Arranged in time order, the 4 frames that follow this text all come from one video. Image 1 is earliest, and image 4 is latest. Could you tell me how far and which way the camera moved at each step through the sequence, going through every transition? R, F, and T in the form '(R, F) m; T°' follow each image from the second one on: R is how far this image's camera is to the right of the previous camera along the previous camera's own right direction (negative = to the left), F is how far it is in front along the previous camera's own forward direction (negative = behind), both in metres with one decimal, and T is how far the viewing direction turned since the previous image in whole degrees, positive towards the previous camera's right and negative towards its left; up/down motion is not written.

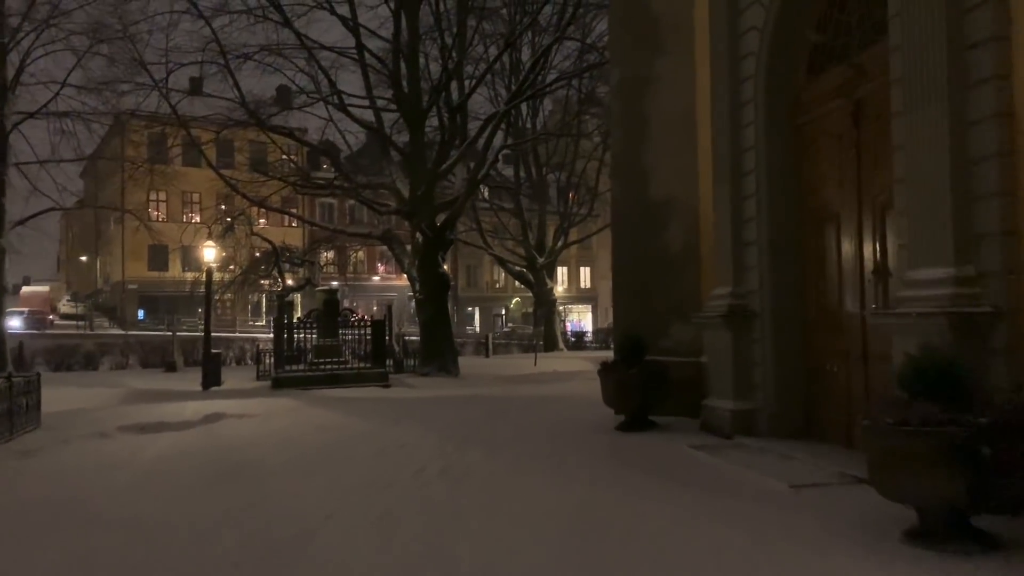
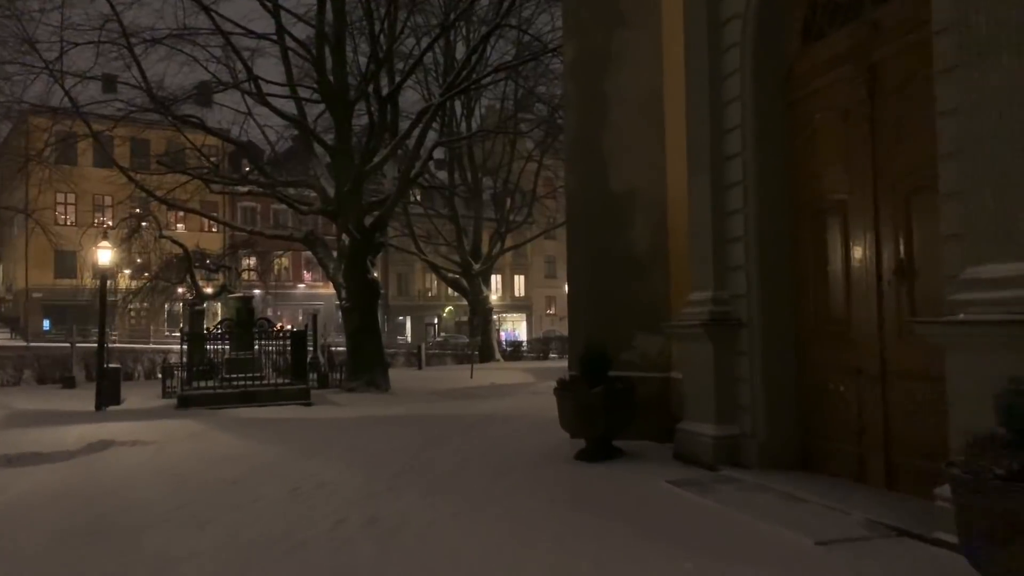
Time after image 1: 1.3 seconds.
(-0.1, +1.5) m; +5°
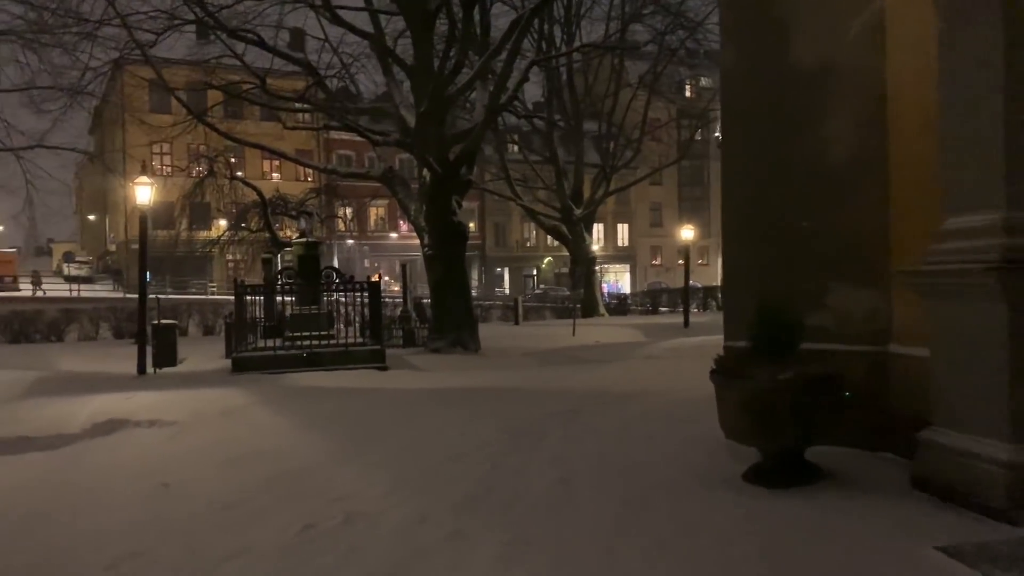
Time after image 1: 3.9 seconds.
(-0.2, +3.0) m; -7°
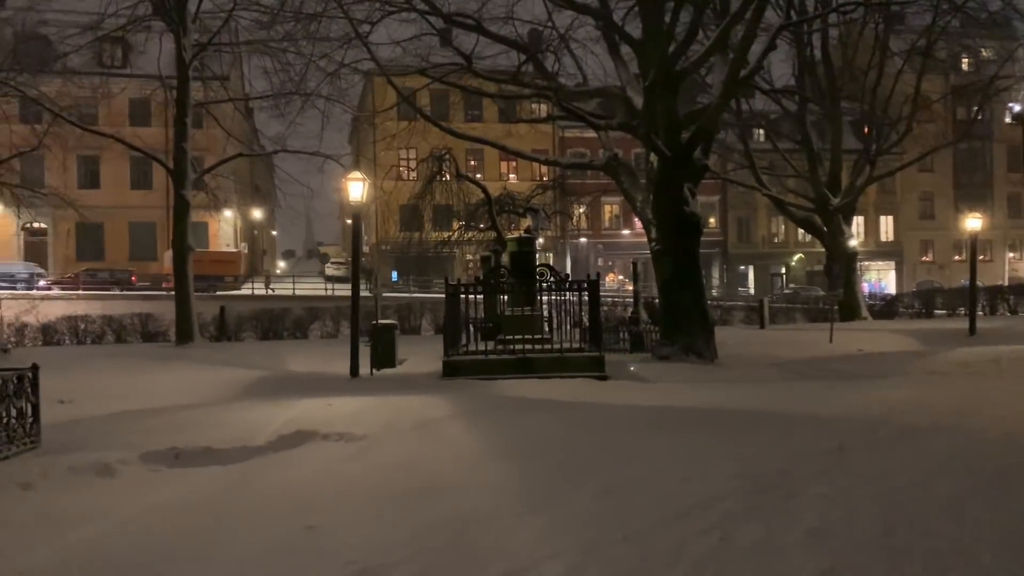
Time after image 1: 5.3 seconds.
(0.0, +1.6) m; -16°
